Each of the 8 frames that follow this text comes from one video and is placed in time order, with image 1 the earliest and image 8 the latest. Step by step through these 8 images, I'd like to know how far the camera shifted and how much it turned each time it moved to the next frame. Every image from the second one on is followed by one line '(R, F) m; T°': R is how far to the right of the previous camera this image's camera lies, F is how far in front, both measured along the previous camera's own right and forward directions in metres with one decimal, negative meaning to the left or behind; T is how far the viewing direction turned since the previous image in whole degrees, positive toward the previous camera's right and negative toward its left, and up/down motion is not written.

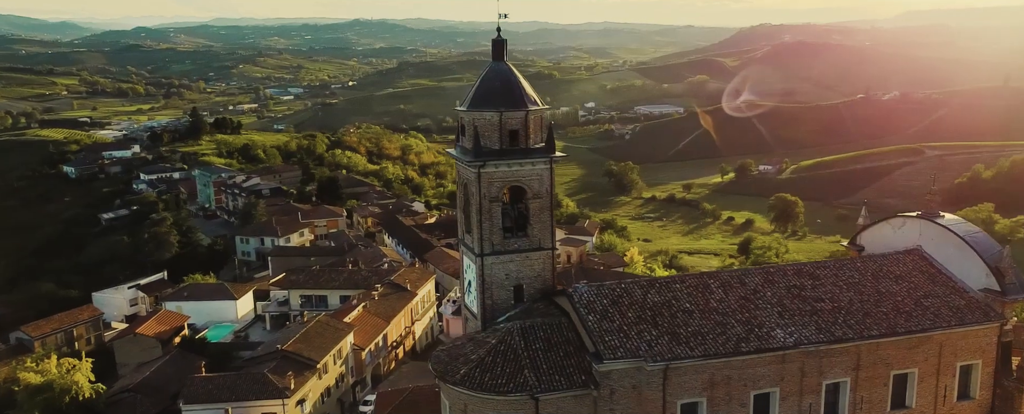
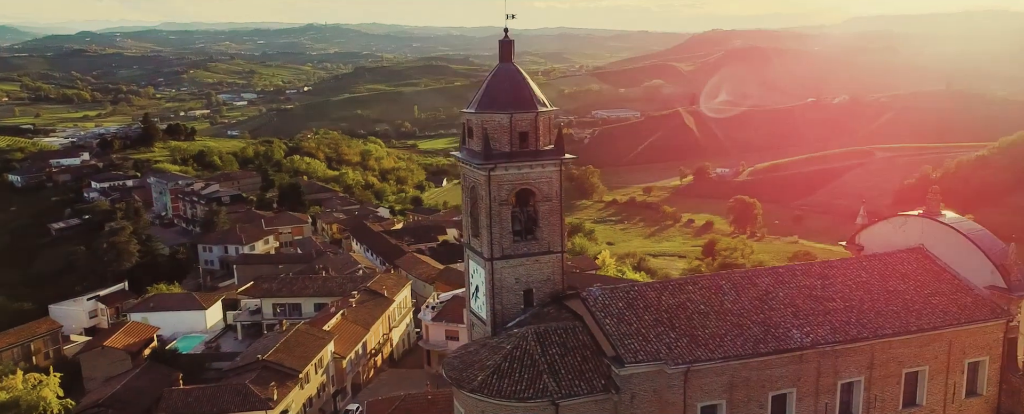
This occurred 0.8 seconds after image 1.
(-1.2, +0.4) m; +2°
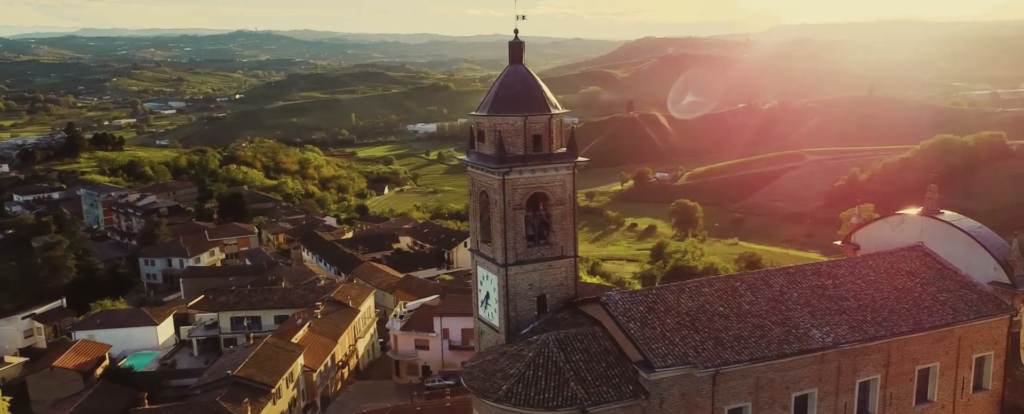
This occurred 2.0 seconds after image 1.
(-1.7, +0.6) m; +4°
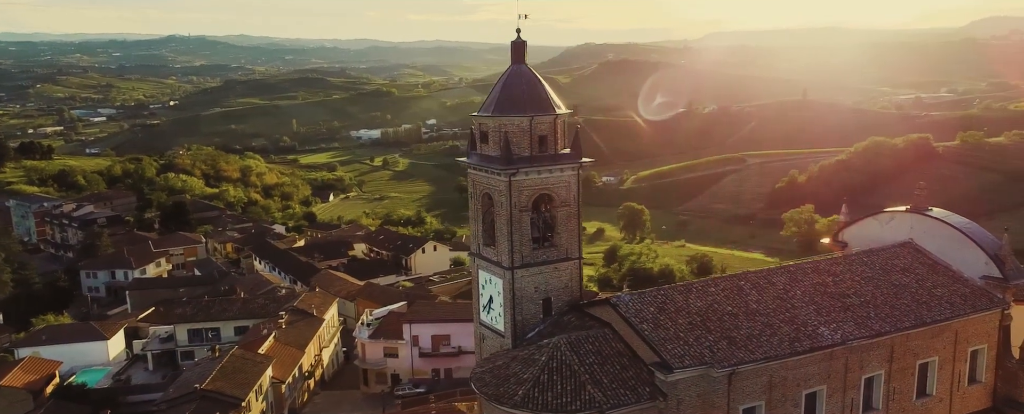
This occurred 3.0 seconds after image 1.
(-1.4, +0.4) m; +3°
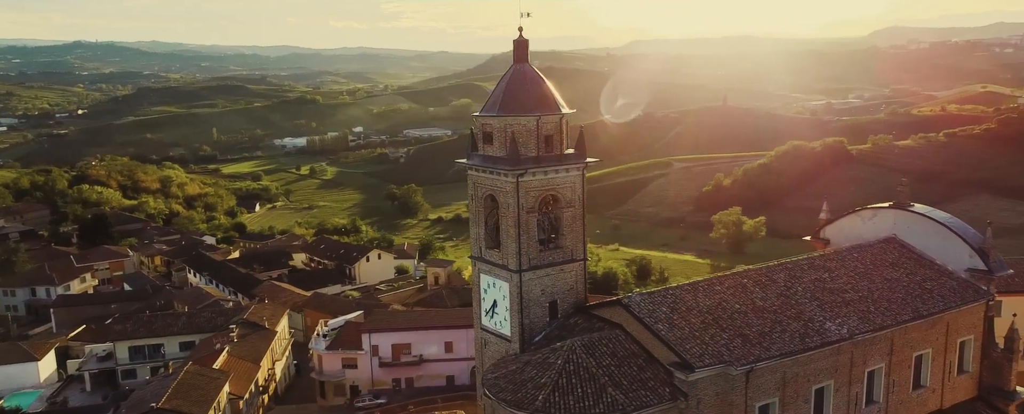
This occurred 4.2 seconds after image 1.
(-1.7, +0.5) m; +4°
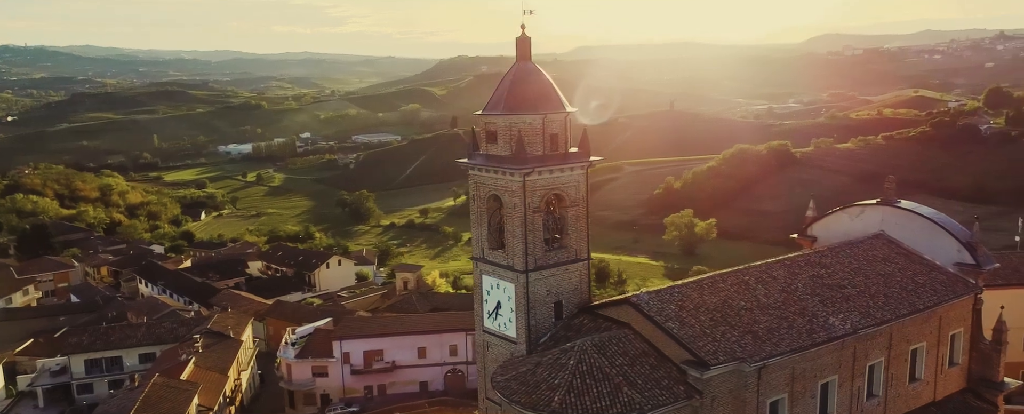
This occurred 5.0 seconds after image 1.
(-1.2, +0.3) m; +3°
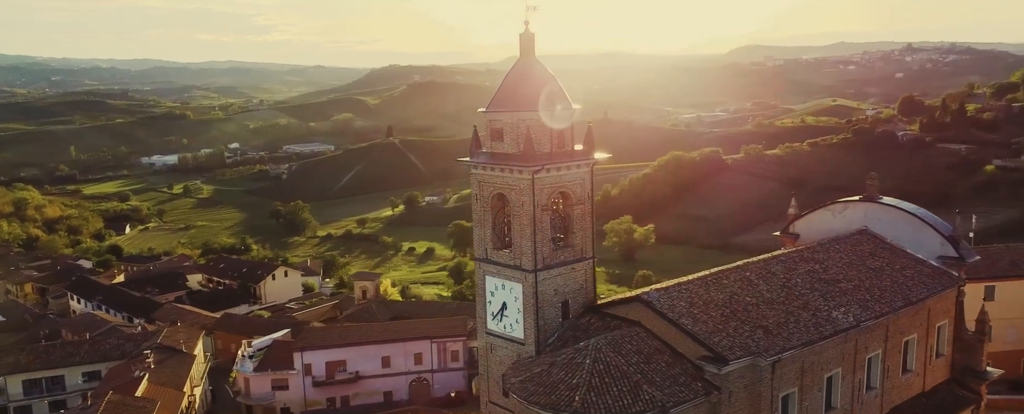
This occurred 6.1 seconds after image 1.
(-1.6, +0.4) m; +4°
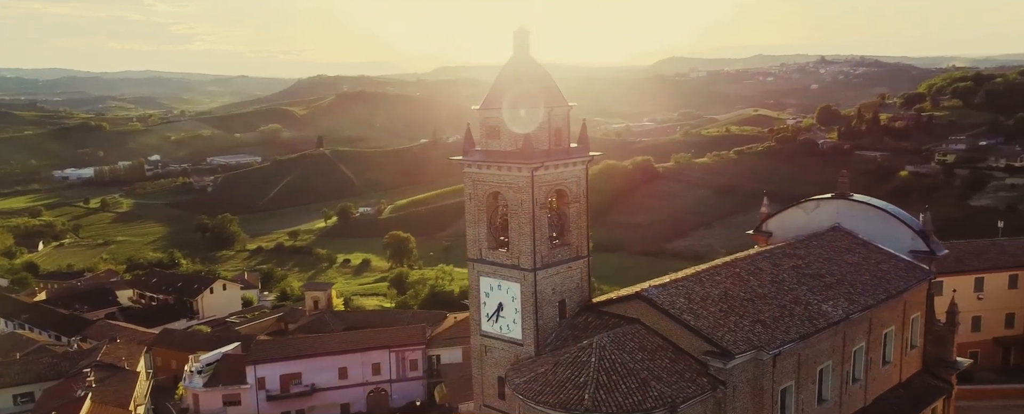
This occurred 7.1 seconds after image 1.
(-1.4, +0.3) m; +4°
